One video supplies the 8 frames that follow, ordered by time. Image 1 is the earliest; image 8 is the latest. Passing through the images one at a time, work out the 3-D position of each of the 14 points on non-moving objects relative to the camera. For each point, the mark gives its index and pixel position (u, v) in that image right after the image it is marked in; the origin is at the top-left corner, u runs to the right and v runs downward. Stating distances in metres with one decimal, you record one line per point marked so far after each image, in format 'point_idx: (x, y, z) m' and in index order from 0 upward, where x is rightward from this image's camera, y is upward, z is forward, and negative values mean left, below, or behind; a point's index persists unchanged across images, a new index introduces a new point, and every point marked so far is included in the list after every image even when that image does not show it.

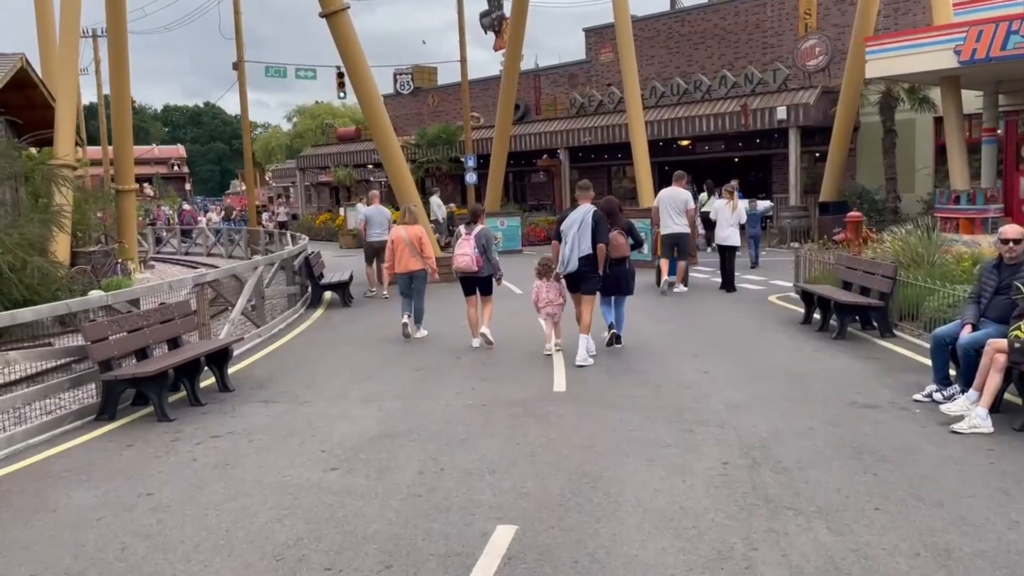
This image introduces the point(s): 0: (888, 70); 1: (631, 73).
0: (+7.4, +4.3, +16.2) m
1: (+2.7, +4.7, +18.6) m
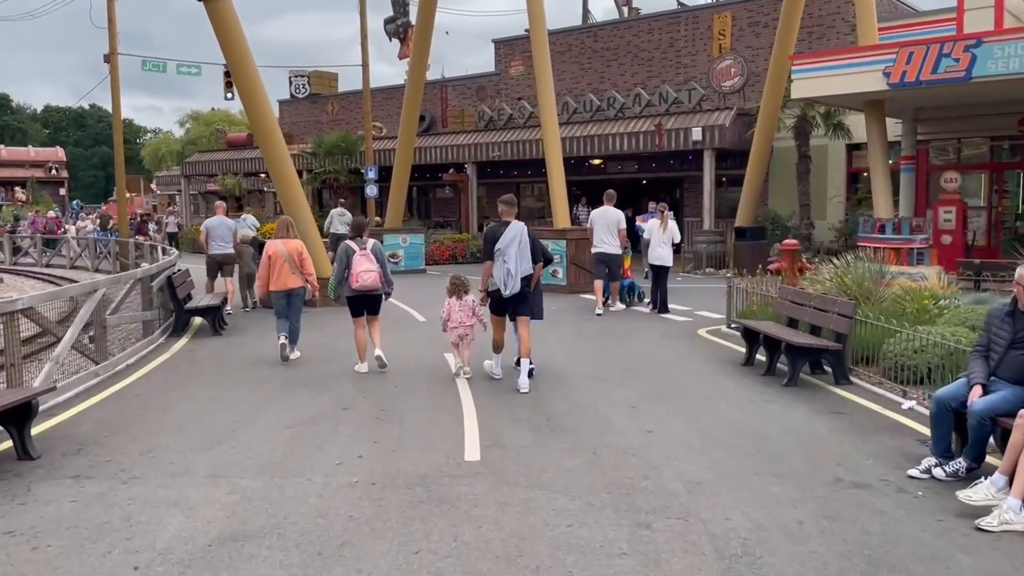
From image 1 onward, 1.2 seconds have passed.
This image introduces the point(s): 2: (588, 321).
0: (+5.7, +3.7, +15.5) m
1: (+0.7, +4.2, +17.3) m
2: (+1.2, -0.5, +12.9) m
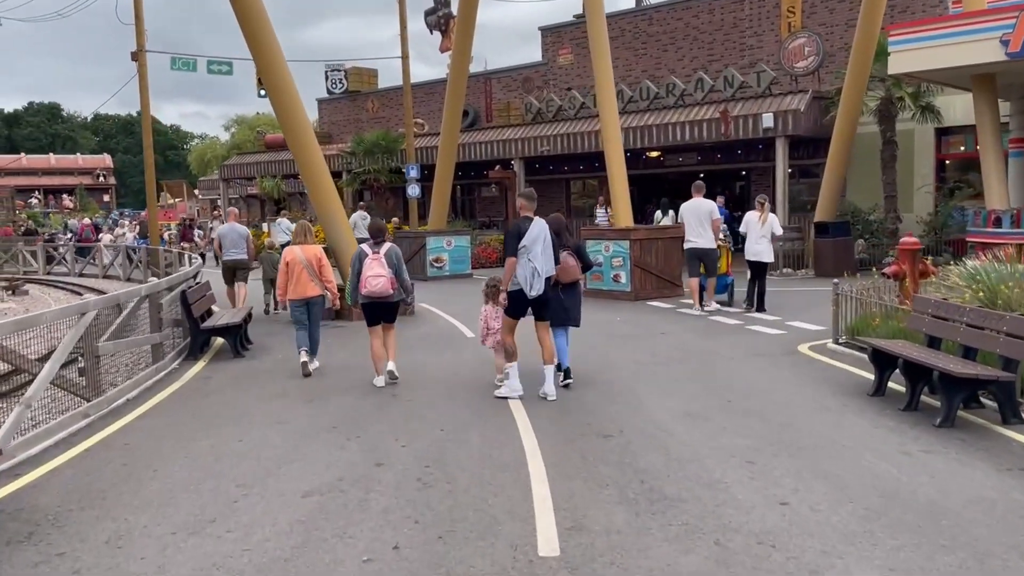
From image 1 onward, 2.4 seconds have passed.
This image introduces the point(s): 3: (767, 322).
0: (+6.6, +3.6, +13.5) m
1: (+1.7, +4.1, +15.5) m
2: (+2.0, -0.6, +11.1) m
3: (+3.6, -0.5, +11.8) m
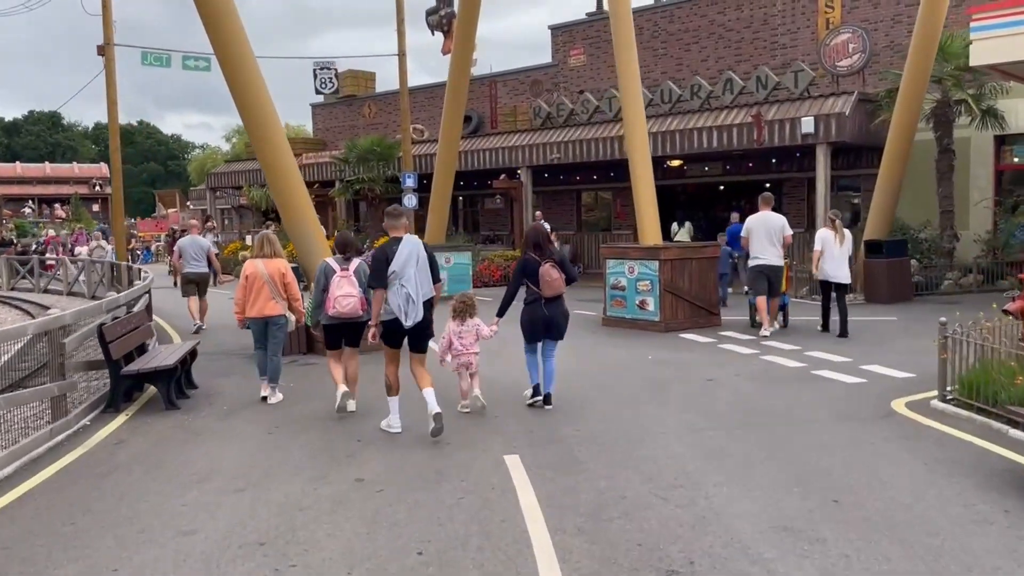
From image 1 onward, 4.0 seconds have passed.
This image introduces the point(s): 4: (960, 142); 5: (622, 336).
0: (+6.7, +3.2, +11.3) m
1: (+1.9, +3.6, +13.4) m
2: (+2.1, -1.0, +8.9) m
3: (+3.7, -0.9, +9.6) m
4: (+10.2, +3.3, +18.7) m
5: (+1.6, -0.7, +12.3) m
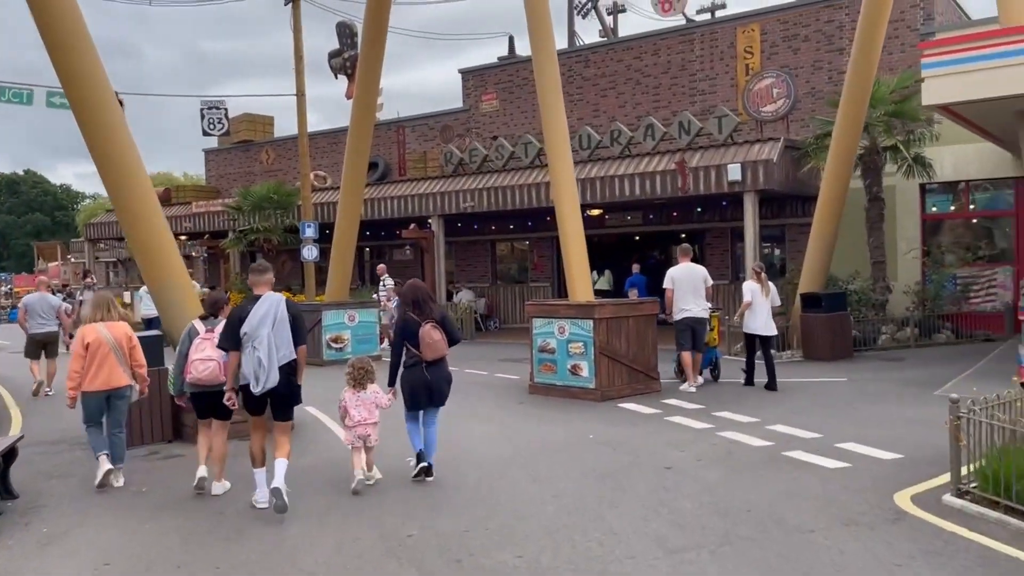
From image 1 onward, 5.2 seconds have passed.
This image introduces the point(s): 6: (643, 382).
0: (+5.6, +2.5, +10.5) m
1: (+0.6, +2.7, +12.0) m
2: (+1.4, -1.6, +7.4) m
3: (+2.9, -1.5, +8.2) m
4: (+8.3, +2.2, +18.3) m
5: (+0.5, -1.5, +10.7) m
6: (+1.8, -1.3, +11.3) m
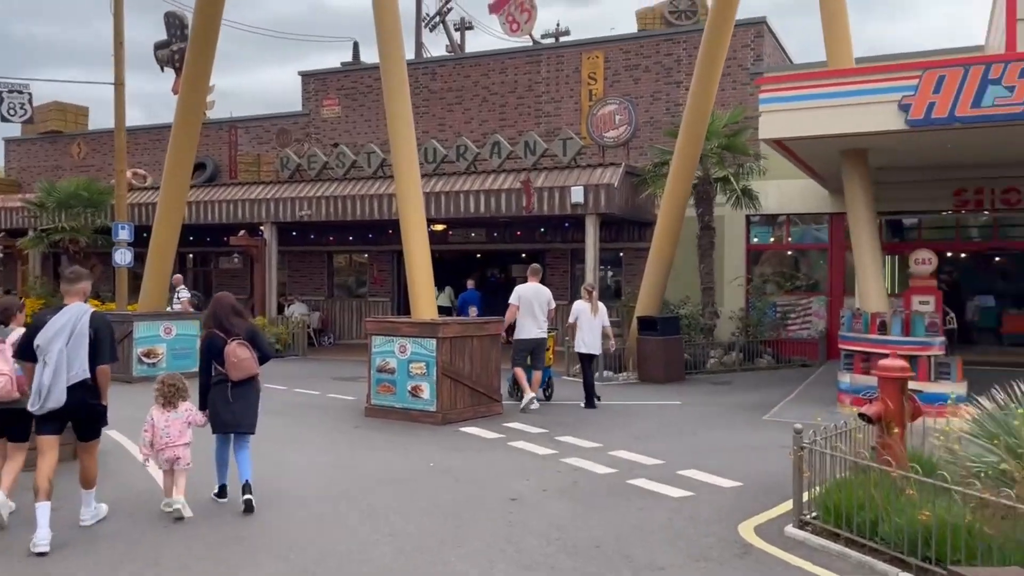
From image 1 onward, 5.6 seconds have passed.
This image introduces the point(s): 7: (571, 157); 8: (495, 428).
0: (+3.7, +2.1, +11.0) m
1: (-1.6, +2.5, +11.5) m
2: (0.0, -1.8, +7.0) m
3: (+1.3, -1.8, +8.2) m
4: (+4.8, +1.6, +19.1) m
5: (-1.5, -1.7, +10.1) m
6: (-0.4, -1.5, +11.0) m
7: (+1.3, +2.9, +18.2) m
8: (-0.2, -1.7, +10.3) m
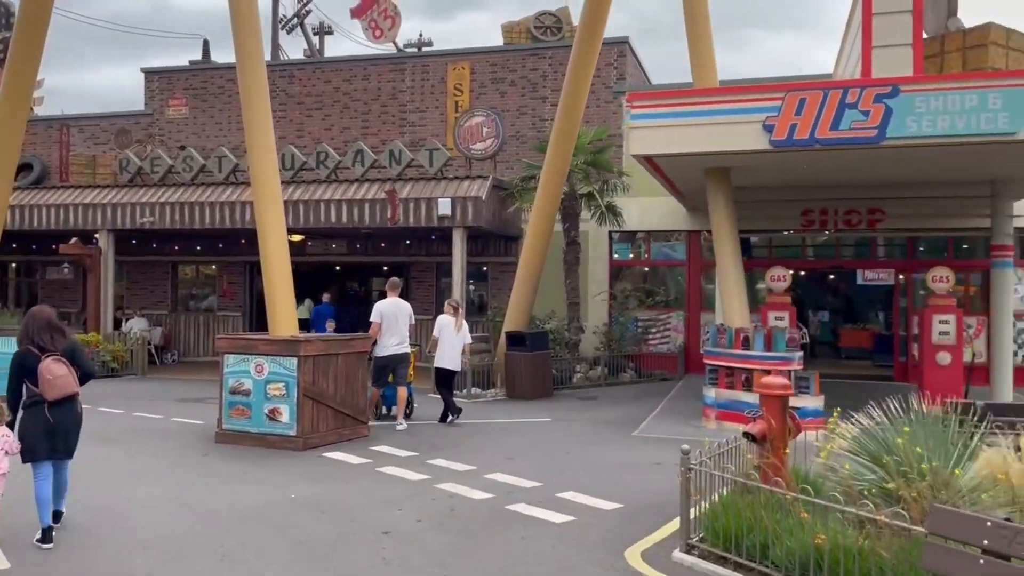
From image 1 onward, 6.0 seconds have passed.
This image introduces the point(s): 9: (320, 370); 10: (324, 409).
0: (+2.0, +1.9, +11.1) m
1: (-3.3, +2.3, +10.7) m
2: (-1.0, -1.9, +6.4) m
3: (+0.1, -1.9, +7.8) m
4: (+1.7, +1.2, +19.3) m
5: (-3.0, -1.9, +9.3) m
6: (-2.0, -1.7, +10.3) m
7: (-1.6, +2.6, +17.7) m
8: (-1.8, -1.9, +9.6) m
9: (-2.3, -1.0, +9.8) m
10: (-2.2, -1.4, +9.9) m
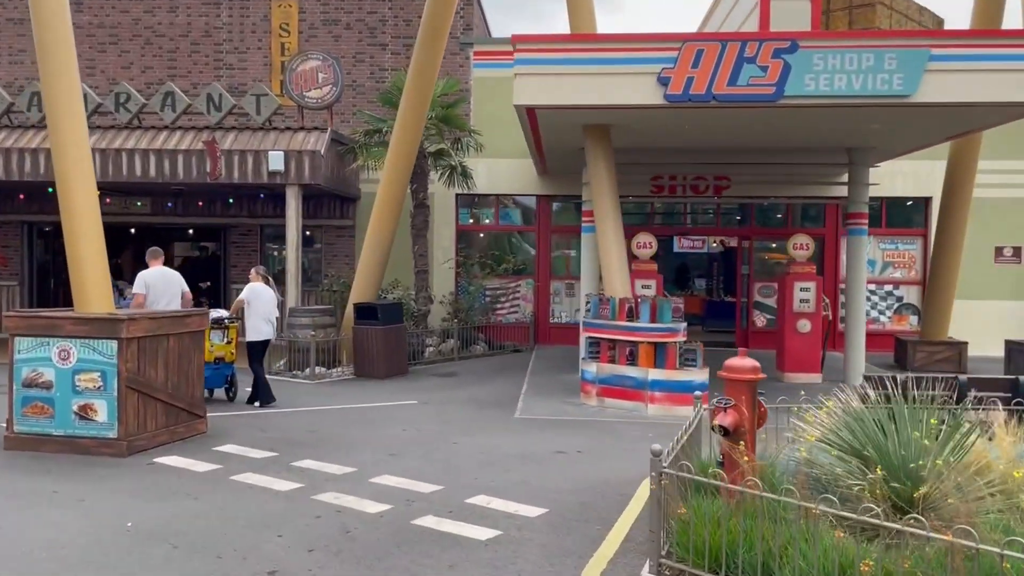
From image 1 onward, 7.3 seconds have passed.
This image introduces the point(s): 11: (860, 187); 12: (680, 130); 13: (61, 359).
0: (+0.4, +2.3, +9.9) m
1: (-4.6, +2.7, +8.3) m
2: (-1.4, -1.7, +4.9) m
3: (-0.6, -1.7, +6.5) m
4: (-1.8, +1.9, +17.9) m
5: (-4.0, -1.6, +7.2) m
6: (-3.3, -1.4, +8.4) m
7: (-4.6, +3.2, +15.6) m
8: (-2.9, -1.6, +7.8) m
9: (-3.4, -0.6, +7.9) m
10: (-3.4, -1.1, +8.0) m
11: (+5.6, +1.6, +13.3) m
12: (+2.4, +2.2, +11.8) m
13: (-4.2, -0.7, +7.7) m
